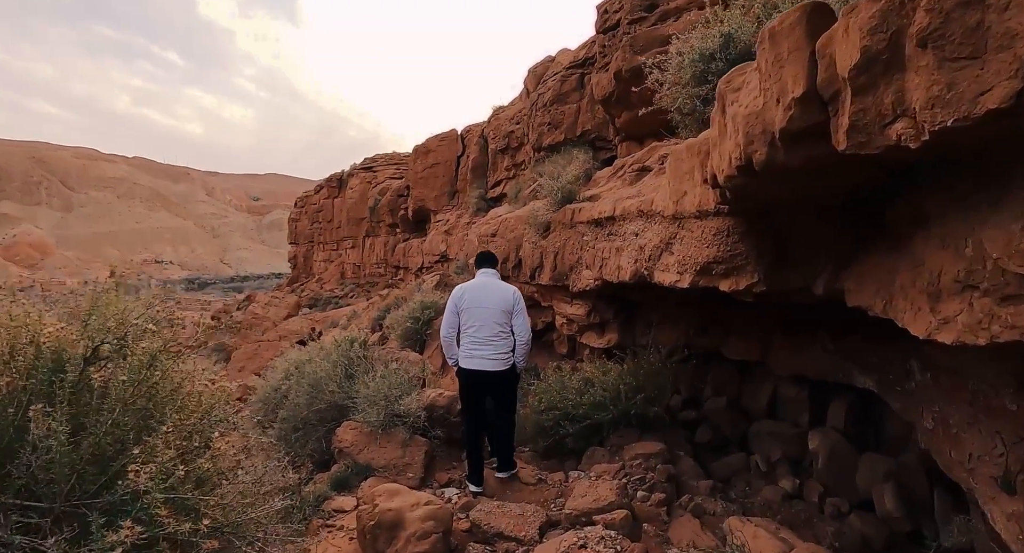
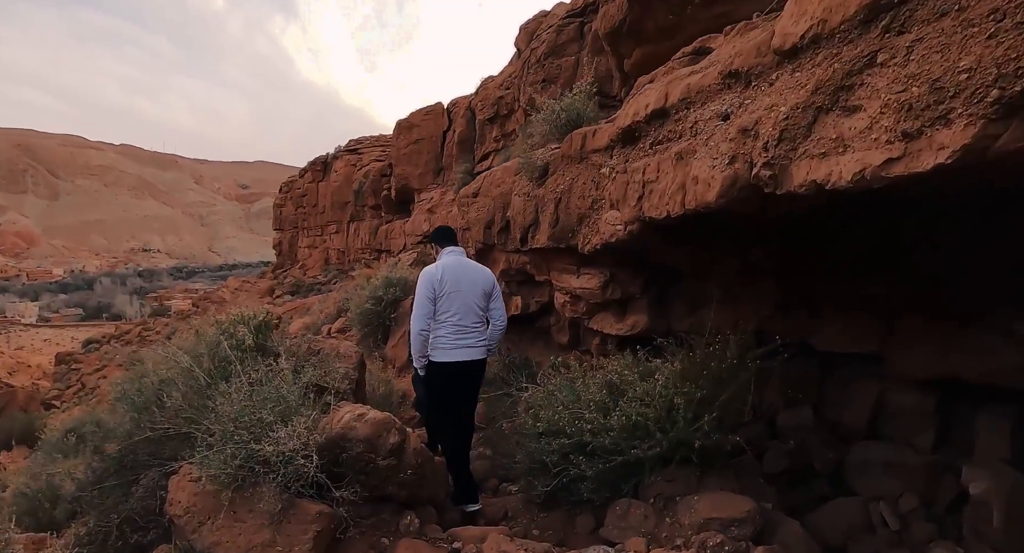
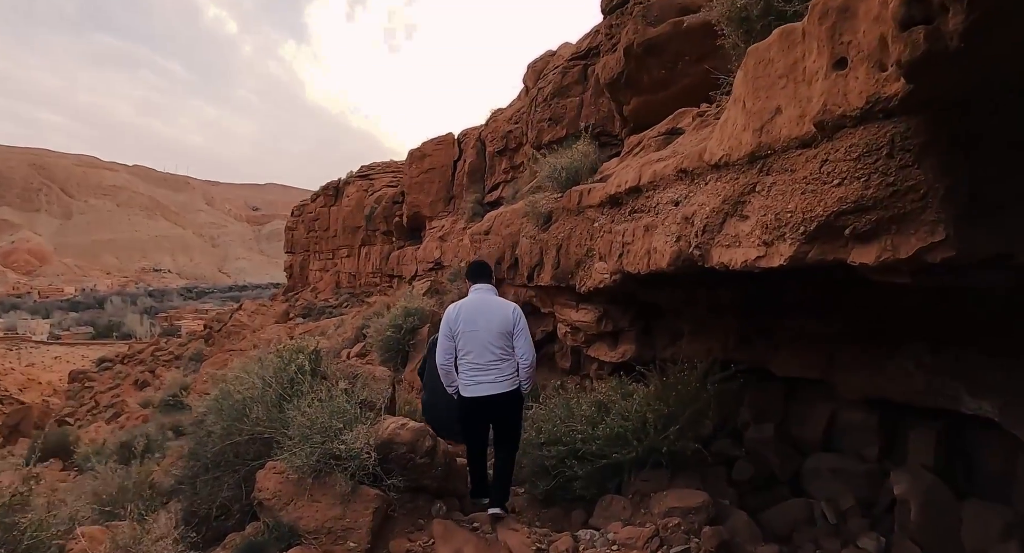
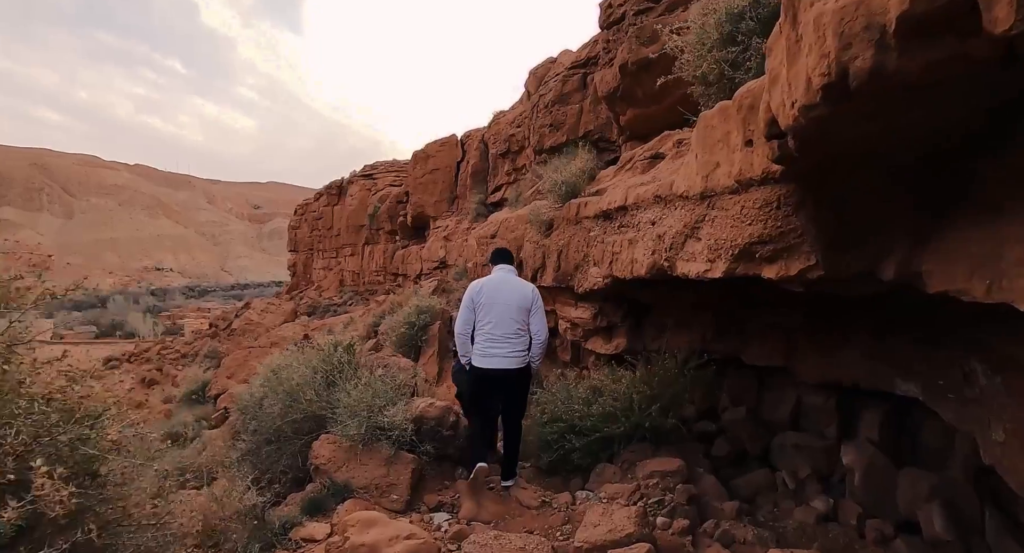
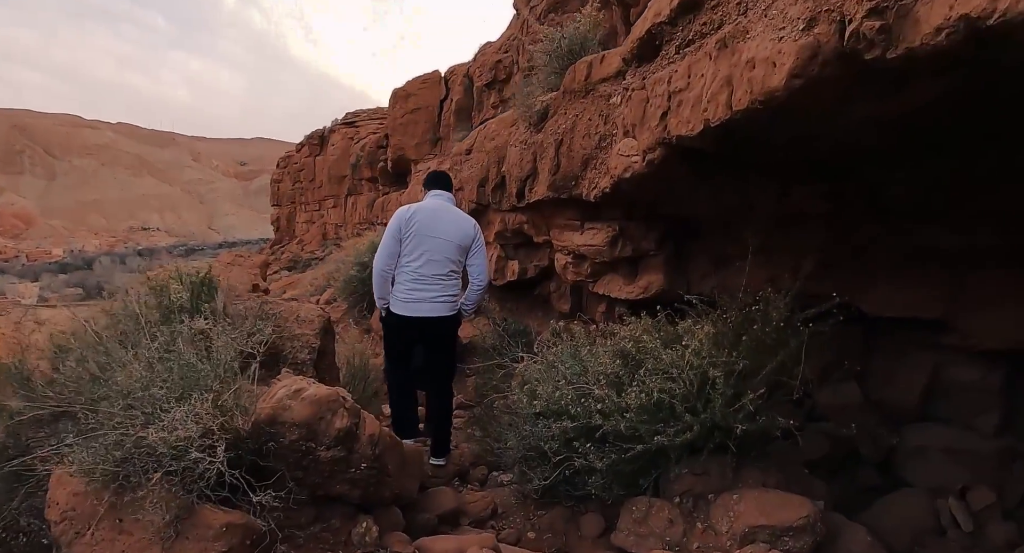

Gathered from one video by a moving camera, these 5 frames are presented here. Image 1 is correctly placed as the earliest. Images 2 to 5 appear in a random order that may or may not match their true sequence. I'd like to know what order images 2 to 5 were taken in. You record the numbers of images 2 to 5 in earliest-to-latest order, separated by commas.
4, 3, 2, 5
